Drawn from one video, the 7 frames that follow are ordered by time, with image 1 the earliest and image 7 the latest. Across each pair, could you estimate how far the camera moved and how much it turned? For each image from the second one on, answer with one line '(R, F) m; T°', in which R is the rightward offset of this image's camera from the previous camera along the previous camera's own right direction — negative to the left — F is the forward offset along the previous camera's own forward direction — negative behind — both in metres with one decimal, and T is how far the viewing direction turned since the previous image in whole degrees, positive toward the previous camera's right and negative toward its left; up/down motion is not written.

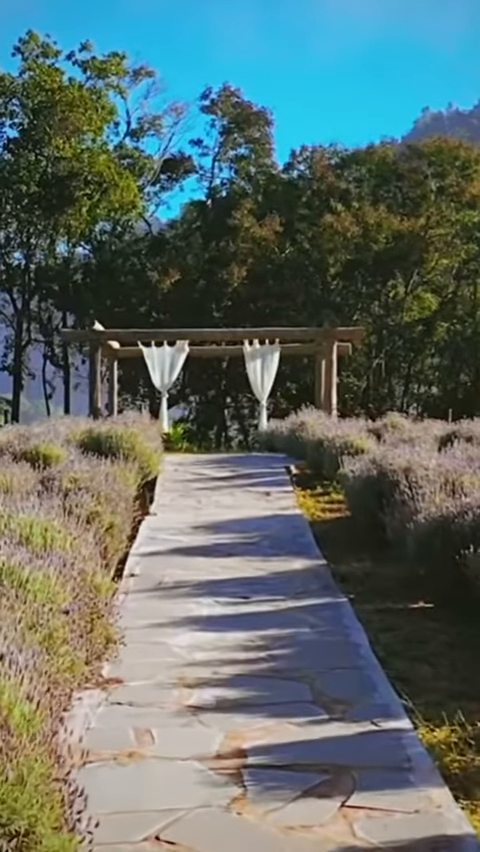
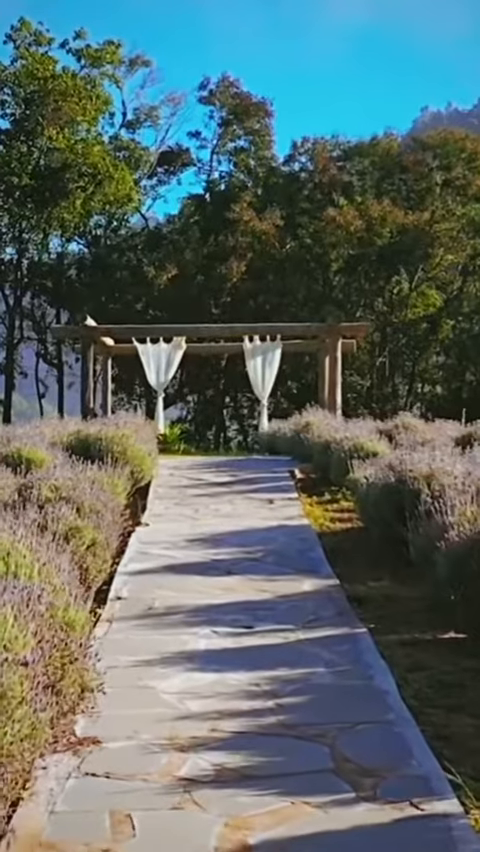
(0.0, +0.8) m; 0°
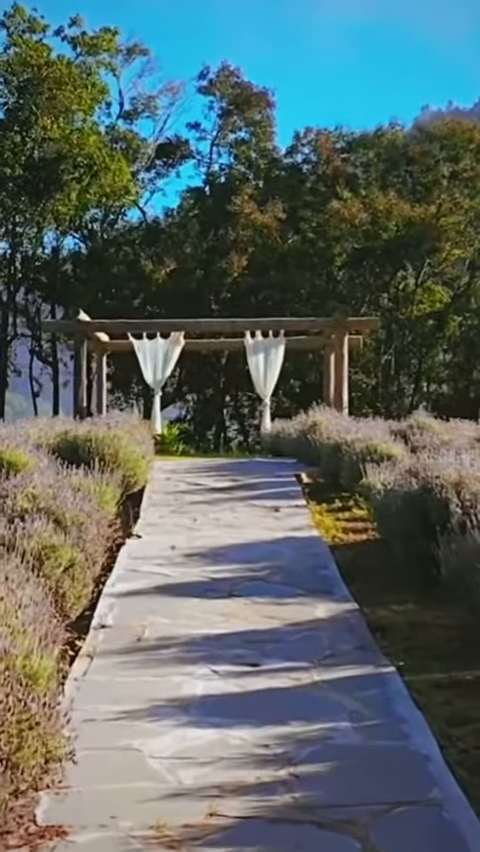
(0.0, +0.8) m; 0°
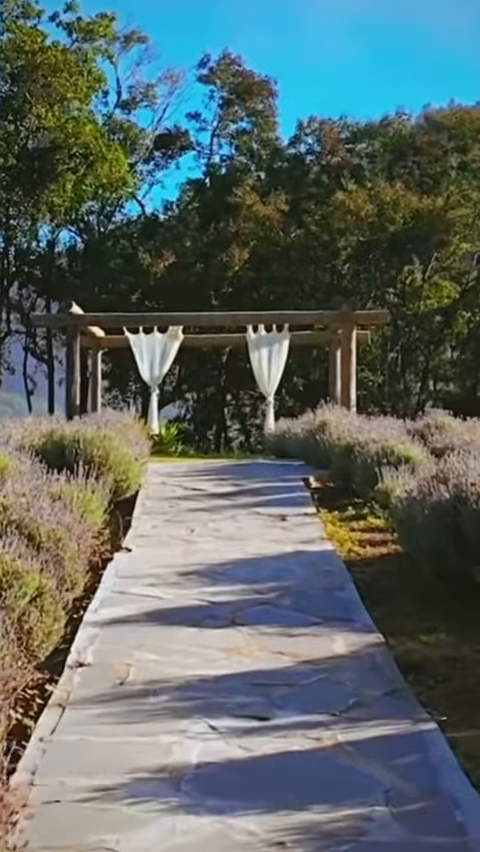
(0.0, +0.8) m; 0°
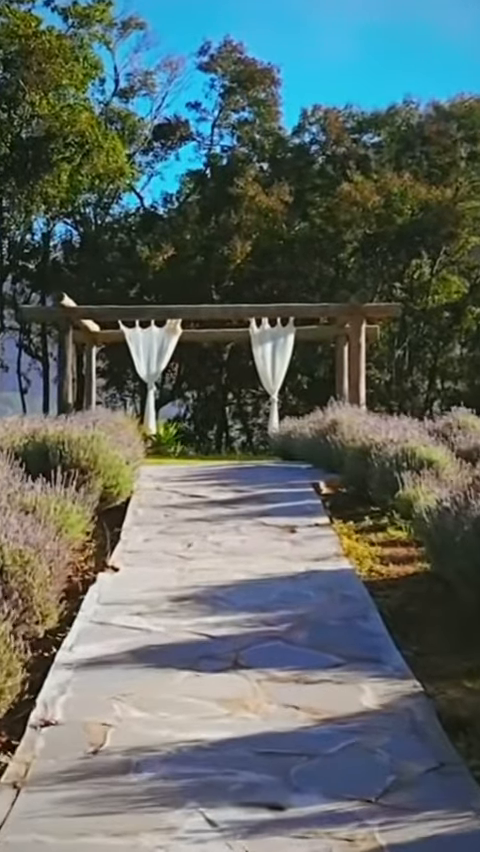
(0.0, +0.8) m; 0°
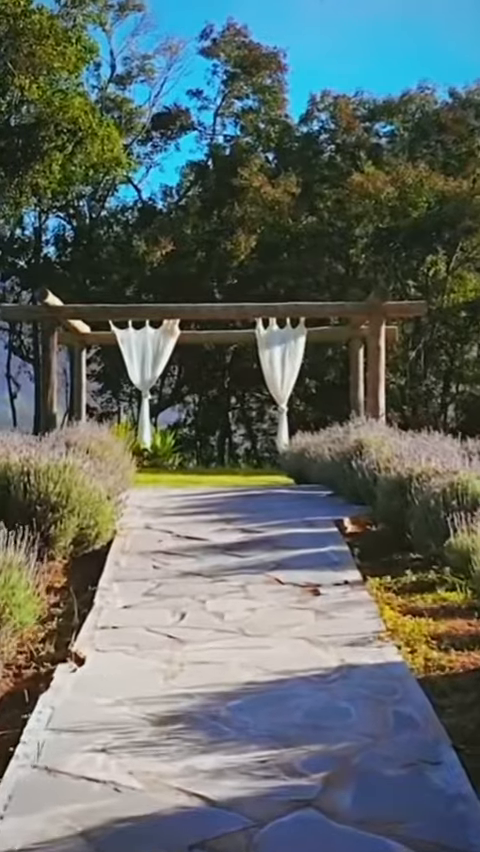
(0.0, +1.4) m; 0°
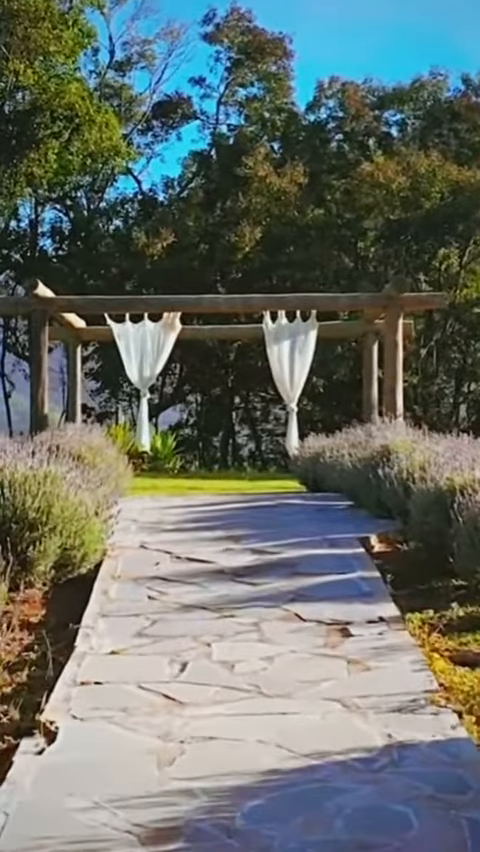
(0.0, +0.9) m; 0°
